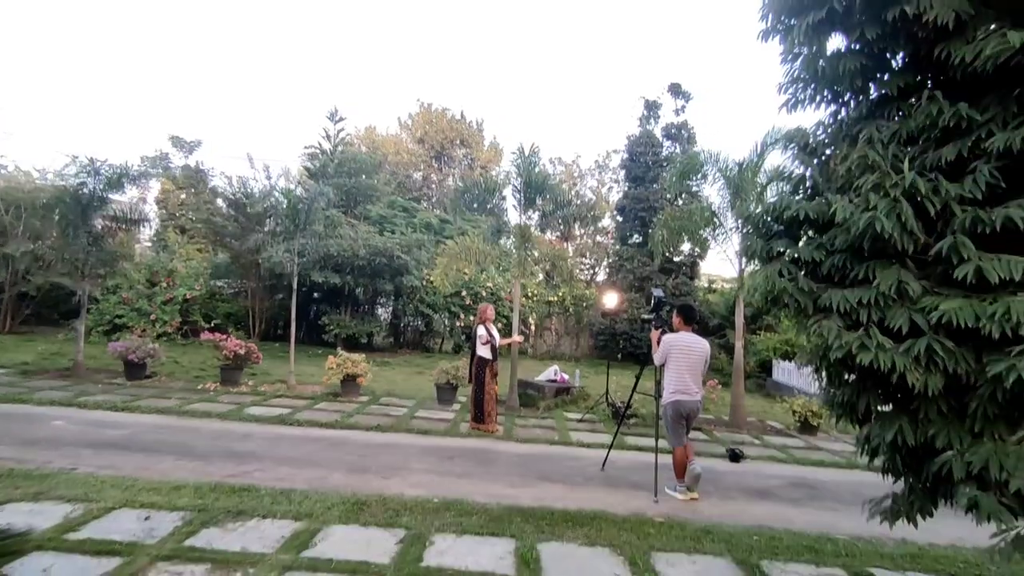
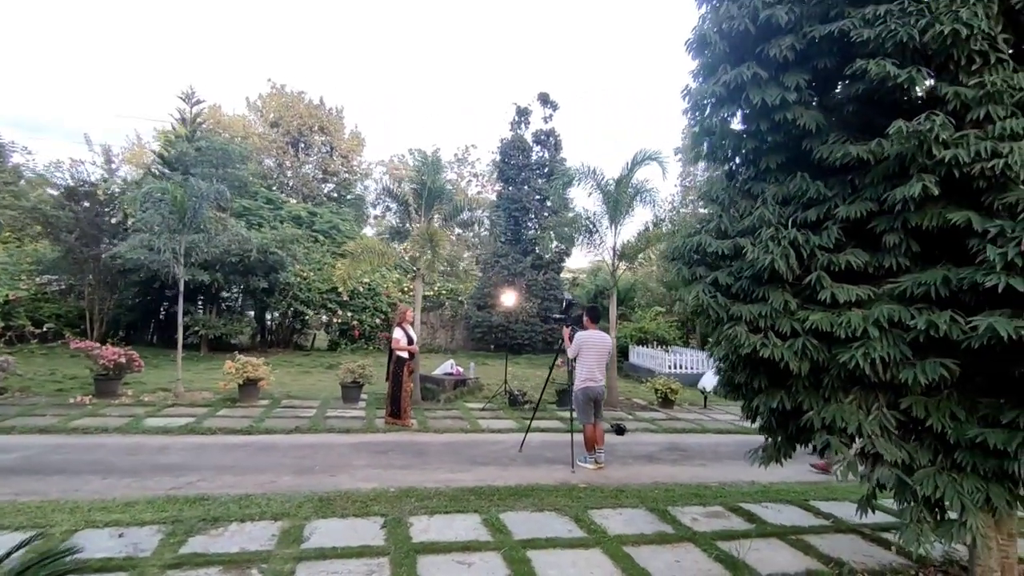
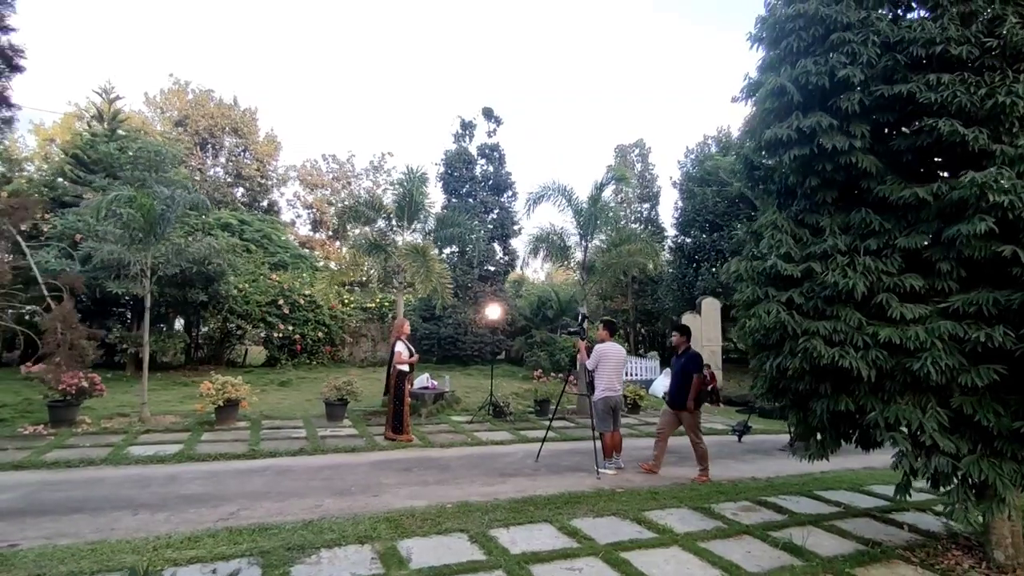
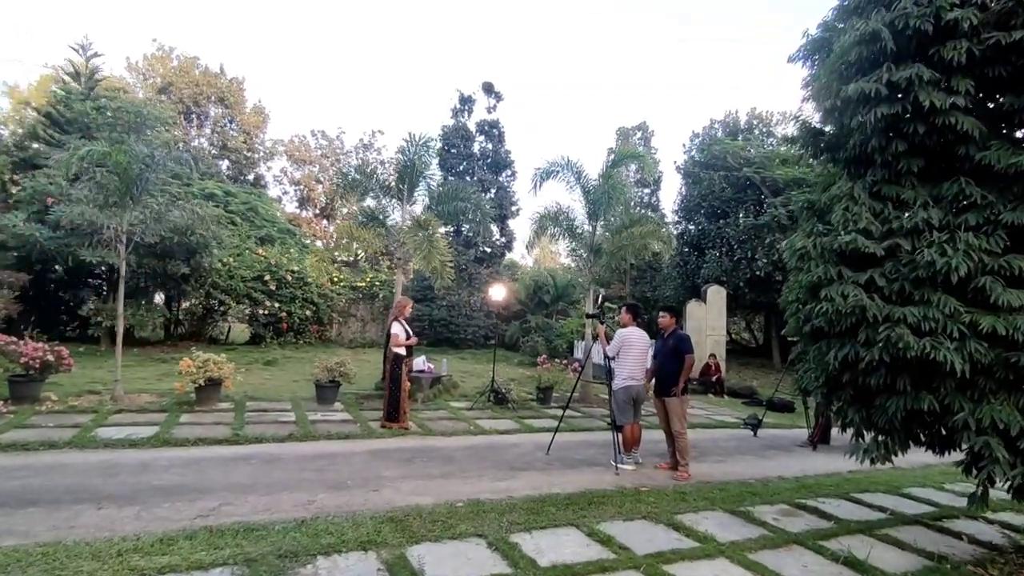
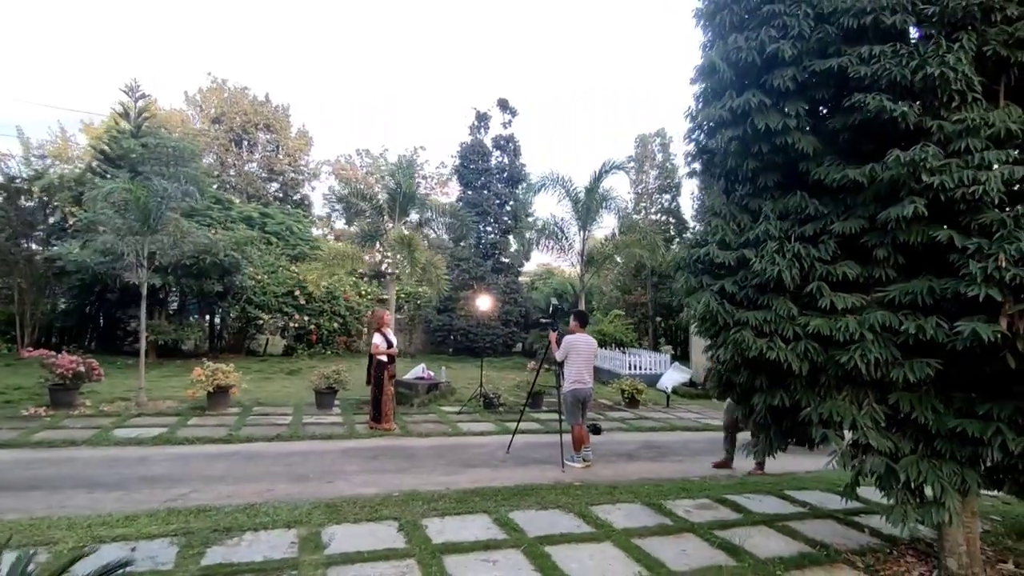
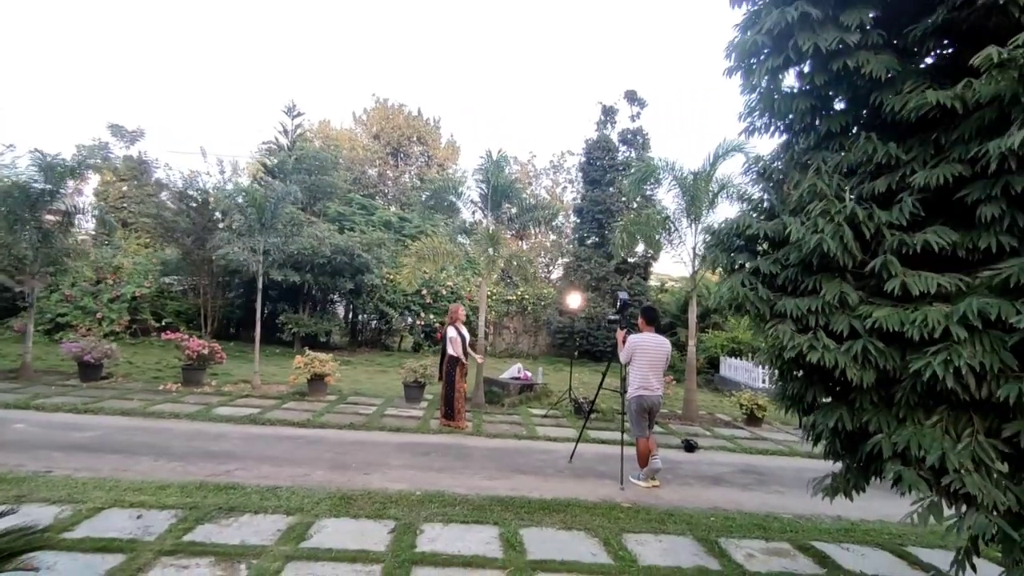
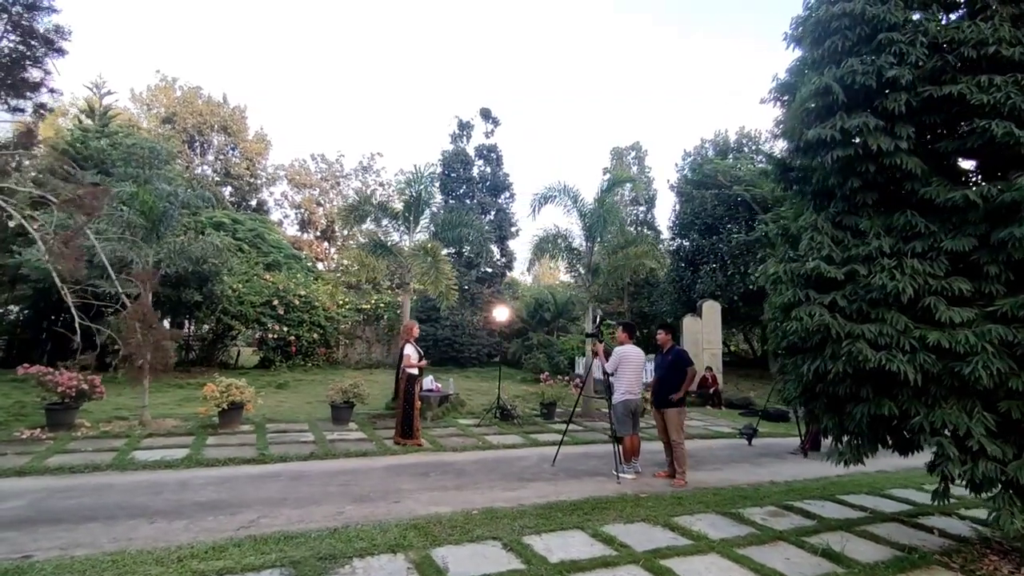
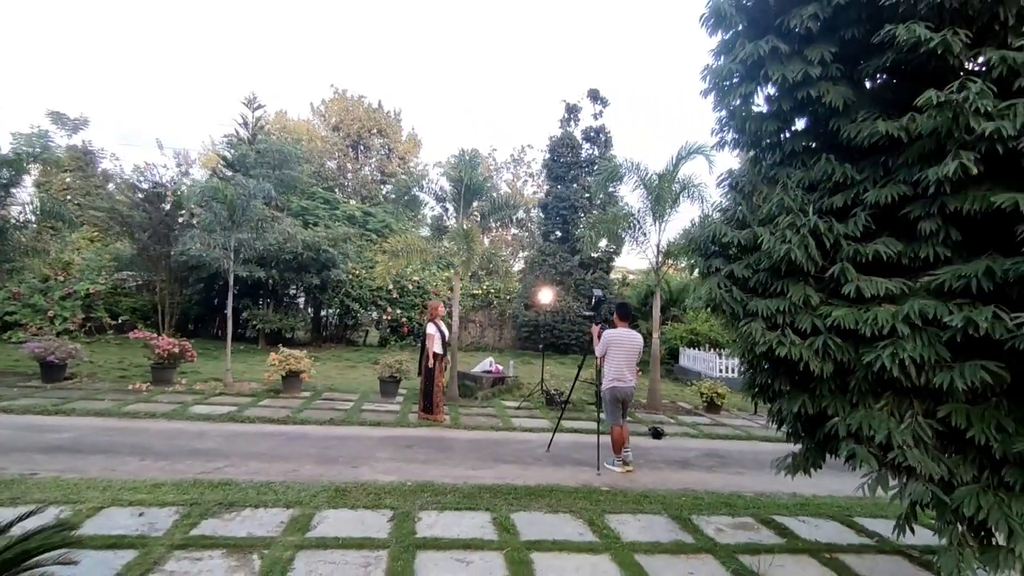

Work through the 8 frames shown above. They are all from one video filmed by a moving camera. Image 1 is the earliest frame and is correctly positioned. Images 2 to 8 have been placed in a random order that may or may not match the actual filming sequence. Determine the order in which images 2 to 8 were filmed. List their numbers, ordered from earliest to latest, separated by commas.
6, 8, 2, 5, 3, 7, 4
